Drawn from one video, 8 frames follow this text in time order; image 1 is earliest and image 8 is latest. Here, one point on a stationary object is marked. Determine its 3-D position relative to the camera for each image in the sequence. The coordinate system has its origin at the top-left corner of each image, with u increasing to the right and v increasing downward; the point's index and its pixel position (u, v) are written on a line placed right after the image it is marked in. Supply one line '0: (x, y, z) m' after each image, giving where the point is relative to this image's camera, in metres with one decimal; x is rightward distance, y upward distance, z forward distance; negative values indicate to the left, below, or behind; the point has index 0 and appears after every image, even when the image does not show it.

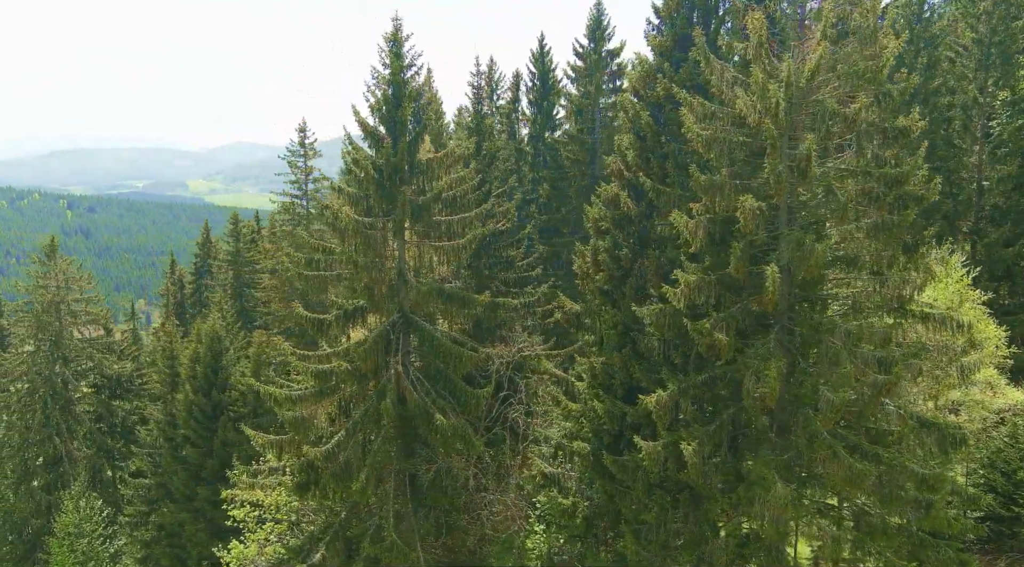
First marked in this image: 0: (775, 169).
0: (+5.2, +2.3, +17.4) m
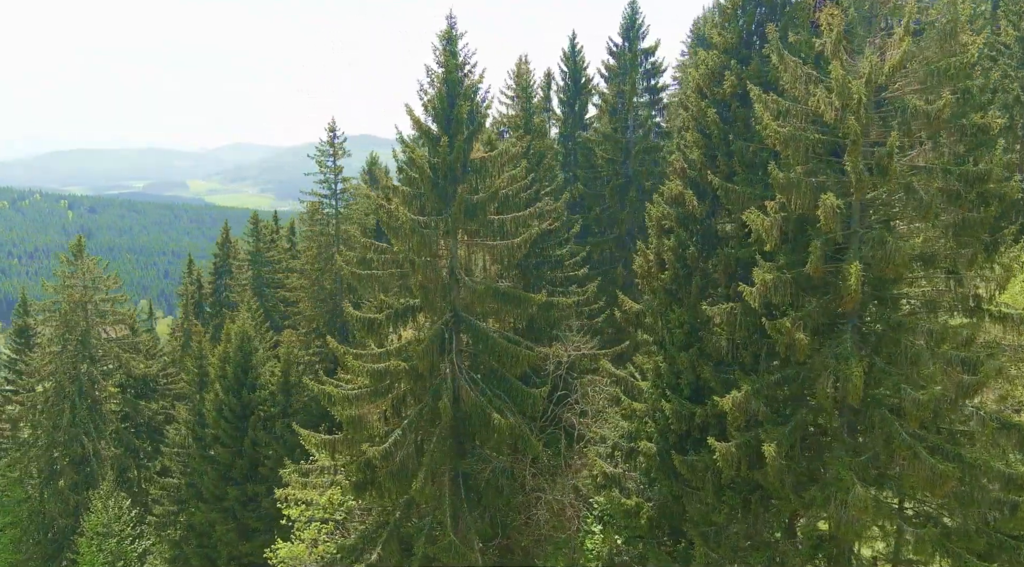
0: (+6.7, +2.3, +17.2) m
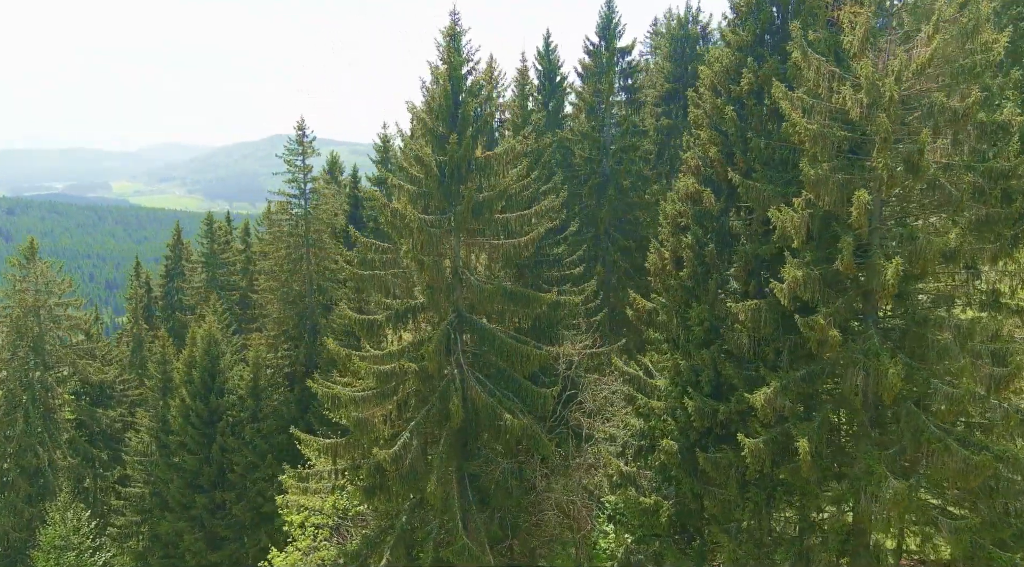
0: (+7.4, +2.4, +17.4) m
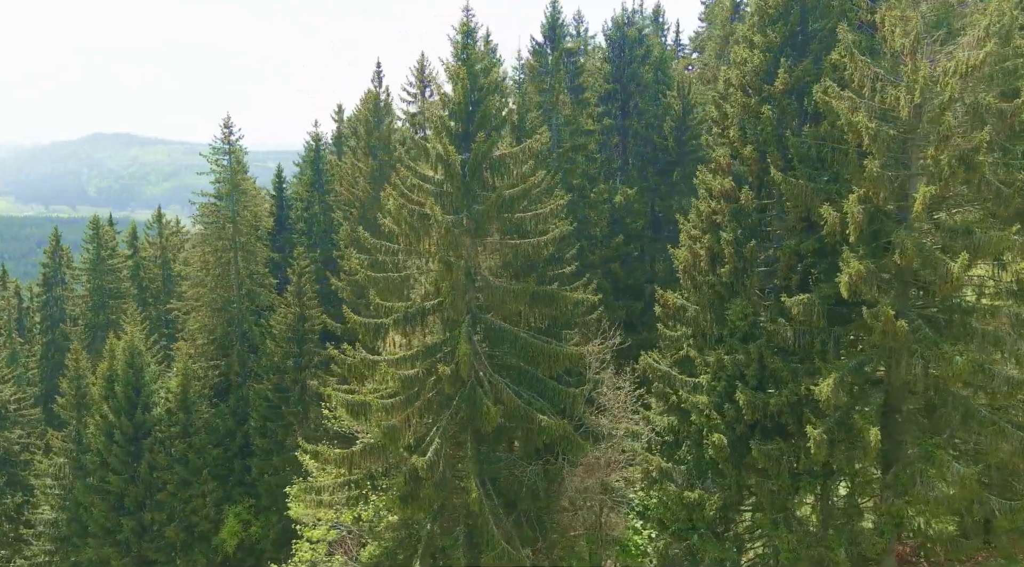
0: (+8.9, +2.5, +18.3) m
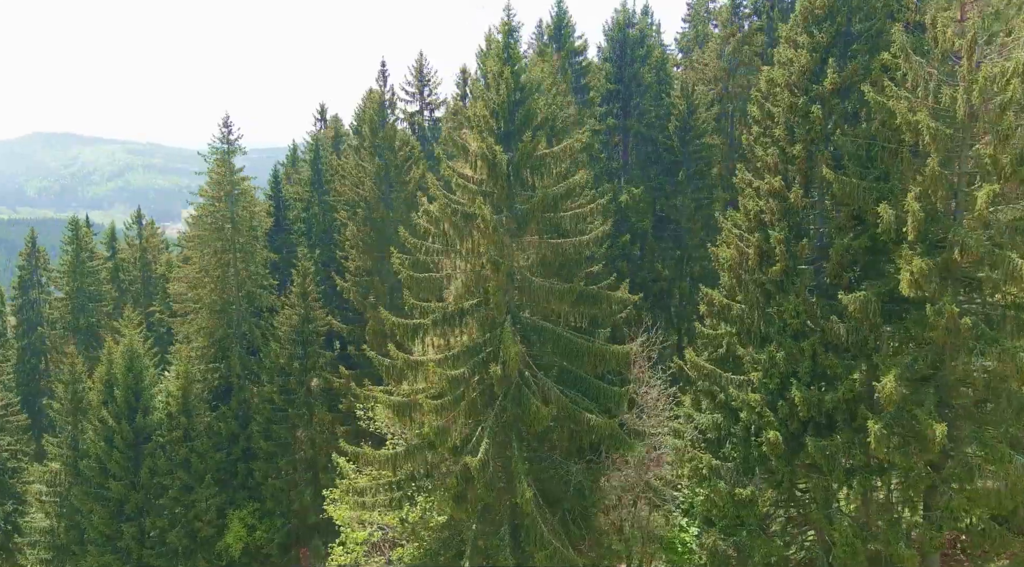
0: (+10.3, +2.6, +18.7) m
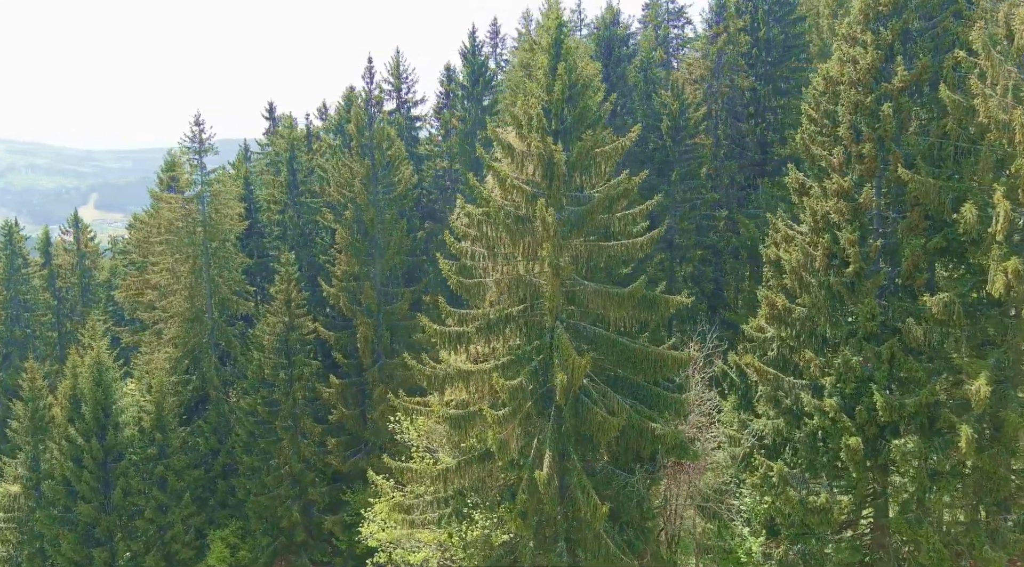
0: (+12.1, +2.6, +18.6) m
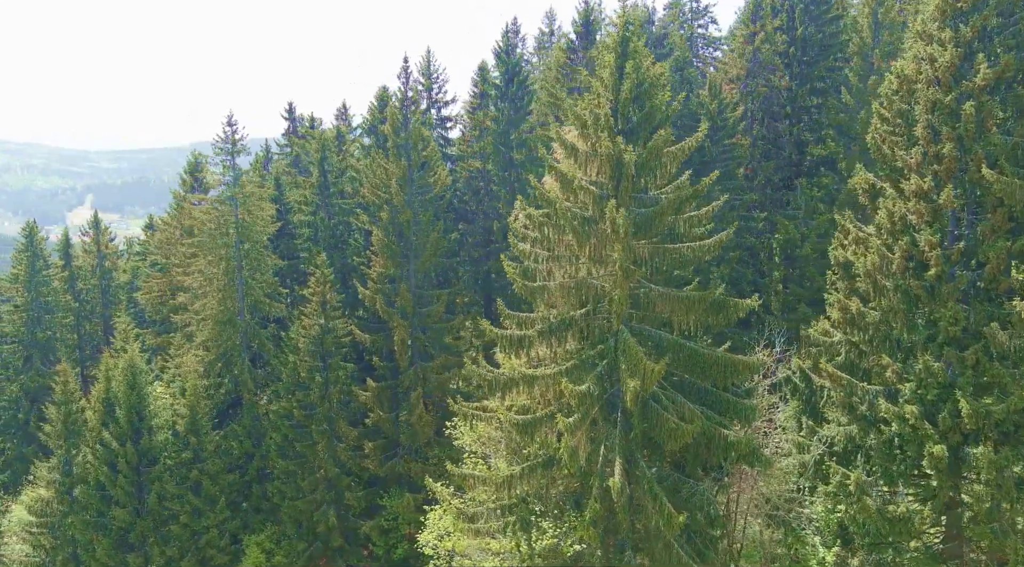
0: (+13.7, +2.5, +18.0) m
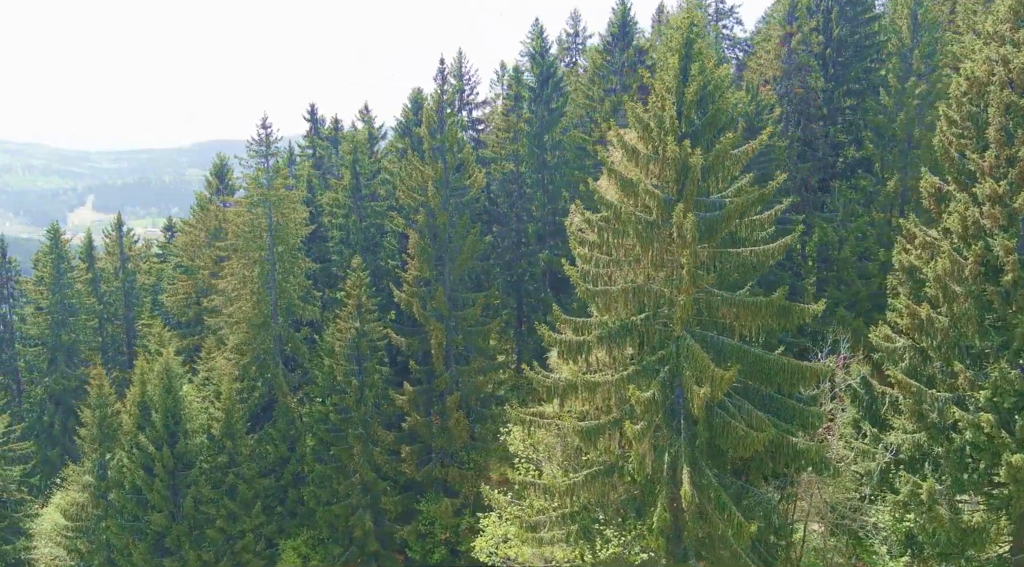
0: (+15.3, +2.4, +17.6) m
